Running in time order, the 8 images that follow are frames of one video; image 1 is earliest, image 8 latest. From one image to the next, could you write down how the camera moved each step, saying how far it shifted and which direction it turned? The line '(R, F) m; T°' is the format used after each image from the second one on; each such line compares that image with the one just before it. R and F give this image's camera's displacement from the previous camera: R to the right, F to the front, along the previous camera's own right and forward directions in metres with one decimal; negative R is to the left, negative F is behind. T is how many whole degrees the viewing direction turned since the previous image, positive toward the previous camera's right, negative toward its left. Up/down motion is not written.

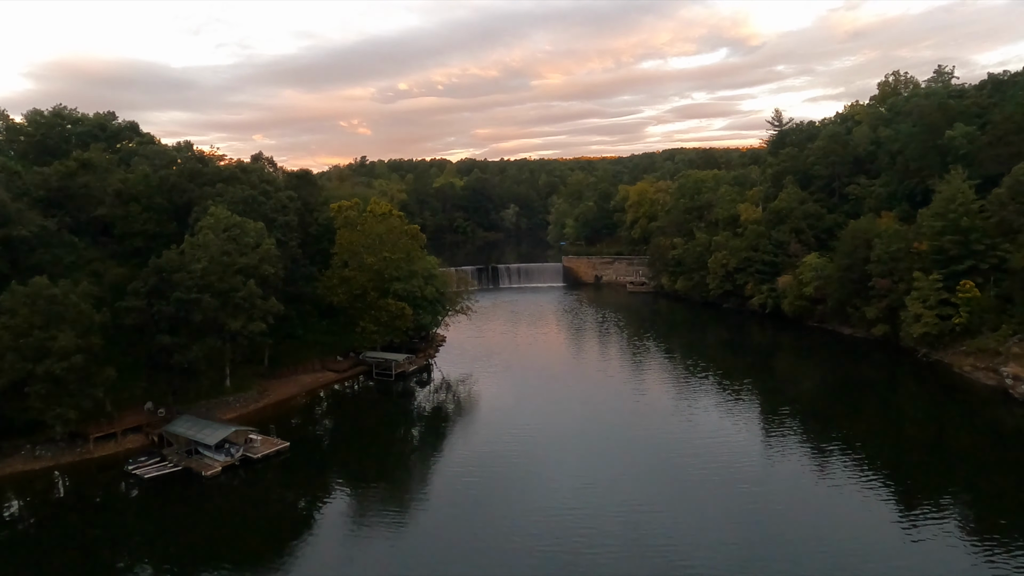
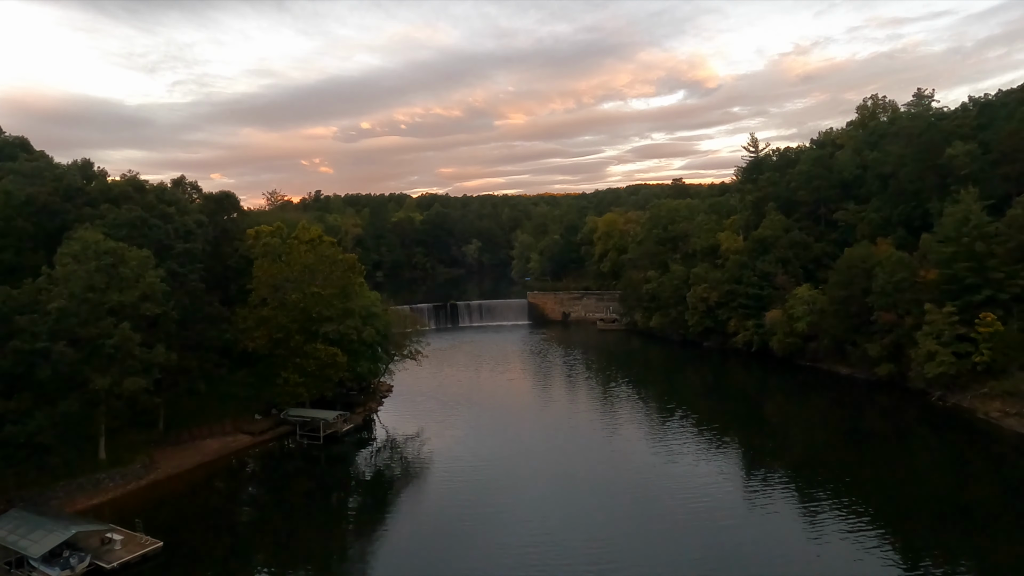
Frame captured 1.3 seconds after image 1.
(+0.6, +8.4) m; +3°
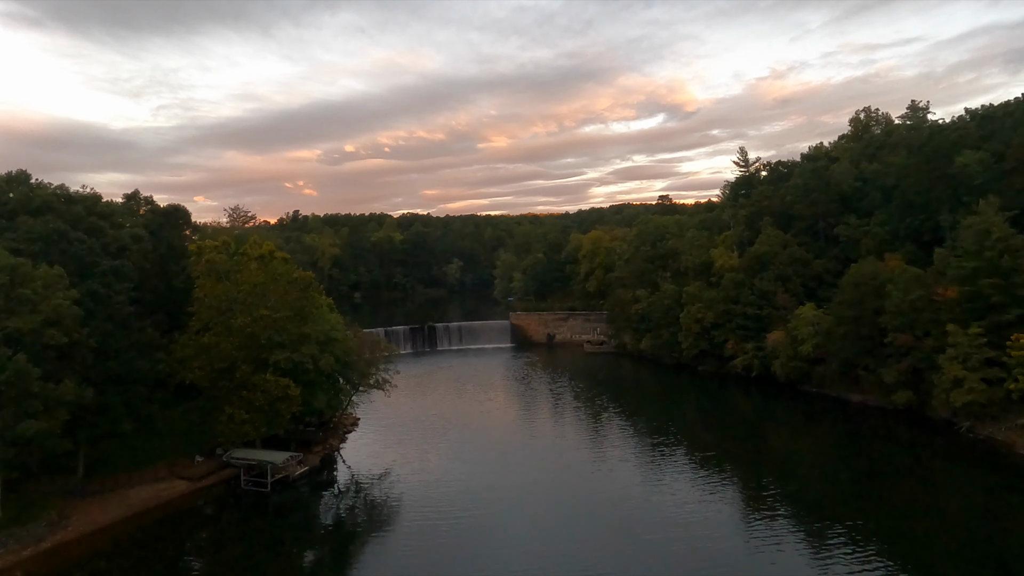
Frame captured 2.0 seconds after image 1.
(+0.3, +5.0) m; +1°
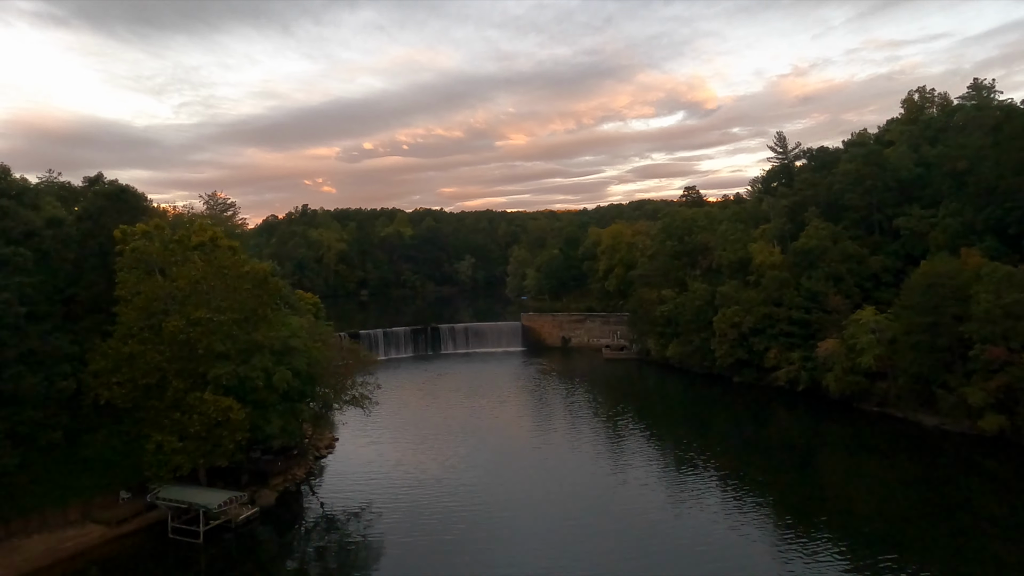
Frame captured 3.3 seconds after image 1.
(+0.6, +7.9) m; -1°
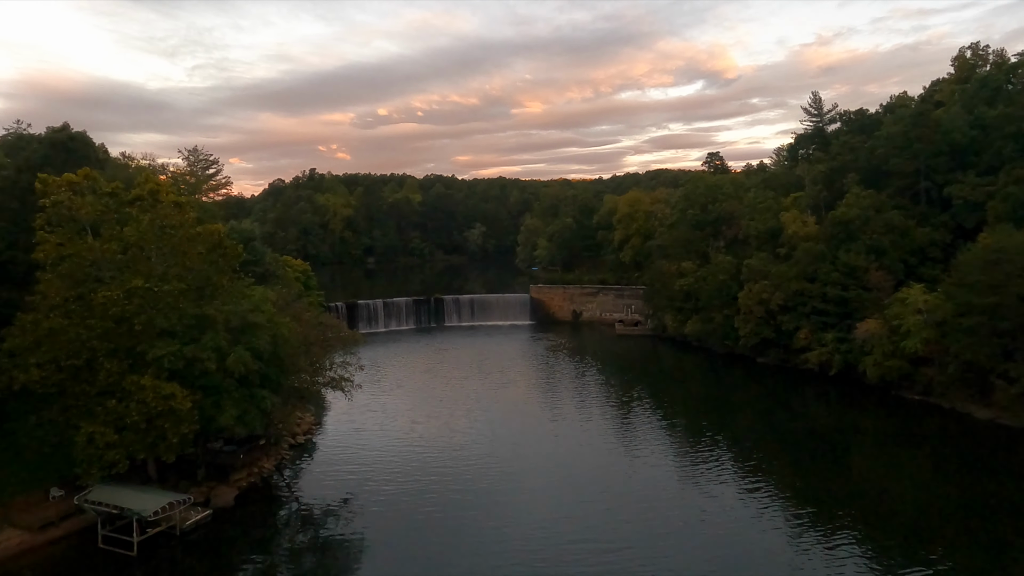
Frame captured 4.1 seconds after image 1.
(+0.5, +4.9) m; -1°
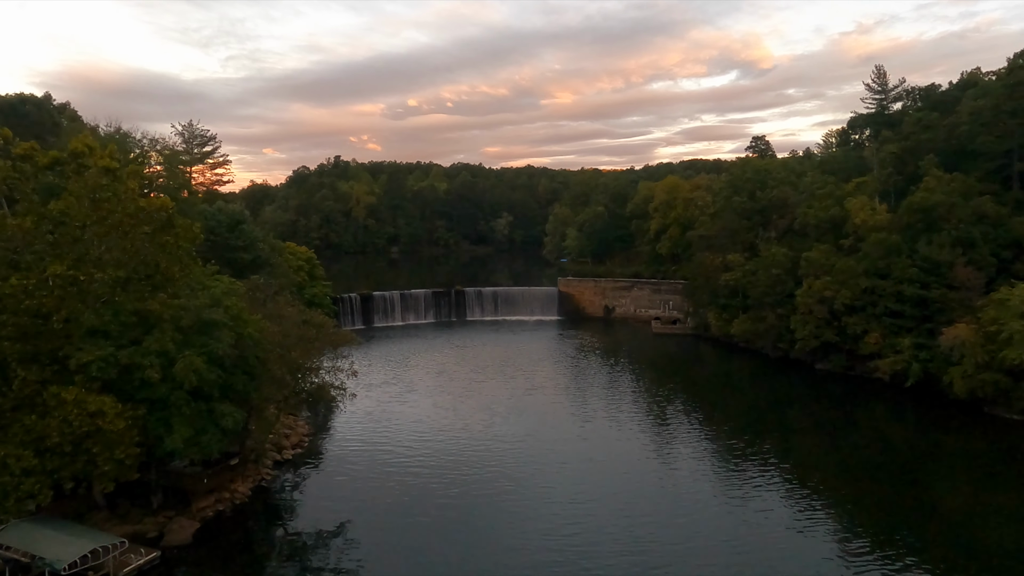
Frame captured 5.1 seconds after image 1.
(+0.1, +5.8) m; -2°
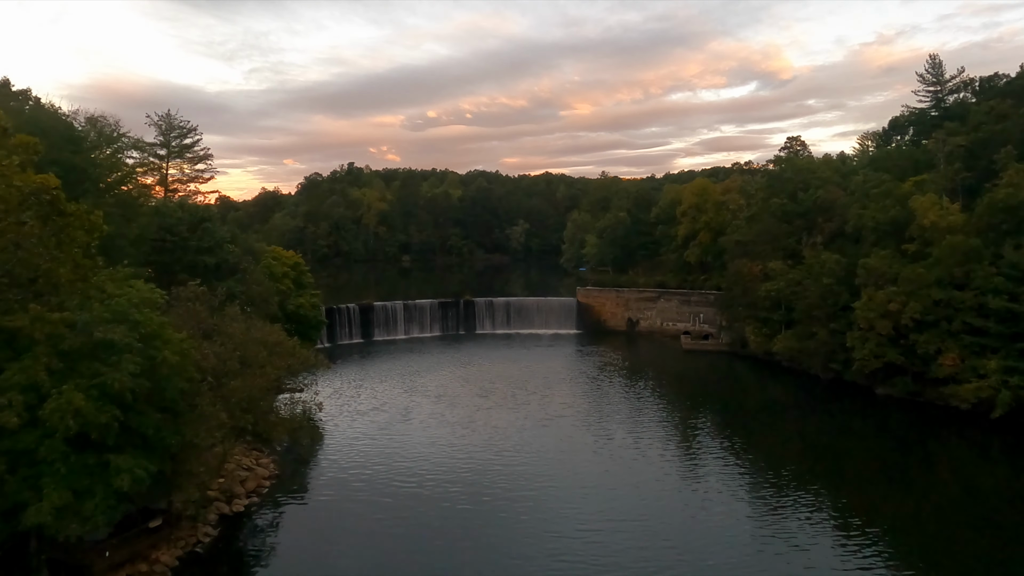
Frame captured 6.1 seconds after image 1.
(+0.3, +5.9) m; -2°
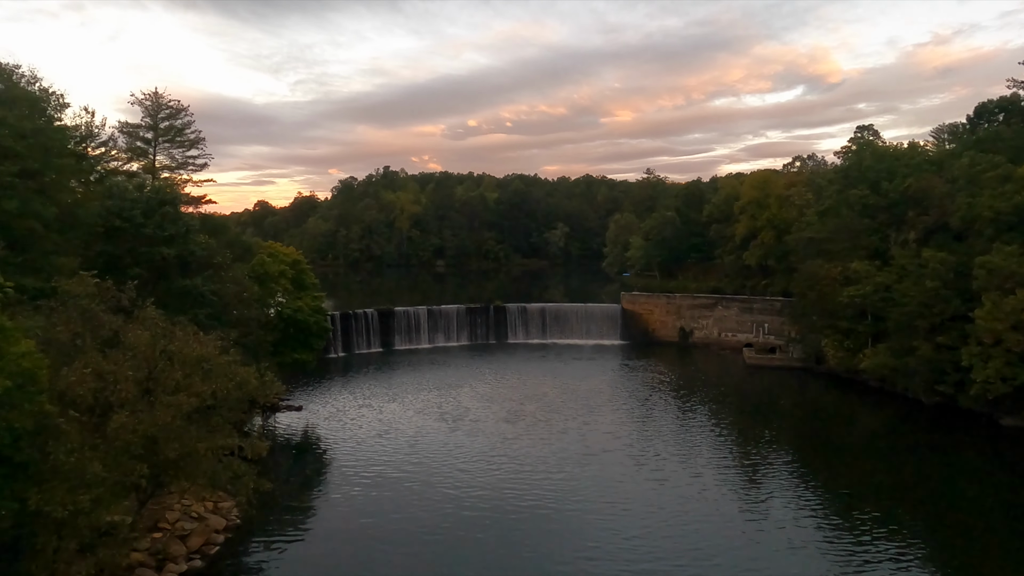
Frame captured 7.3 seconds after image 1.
(+0.3, +6.9) m; -3°
